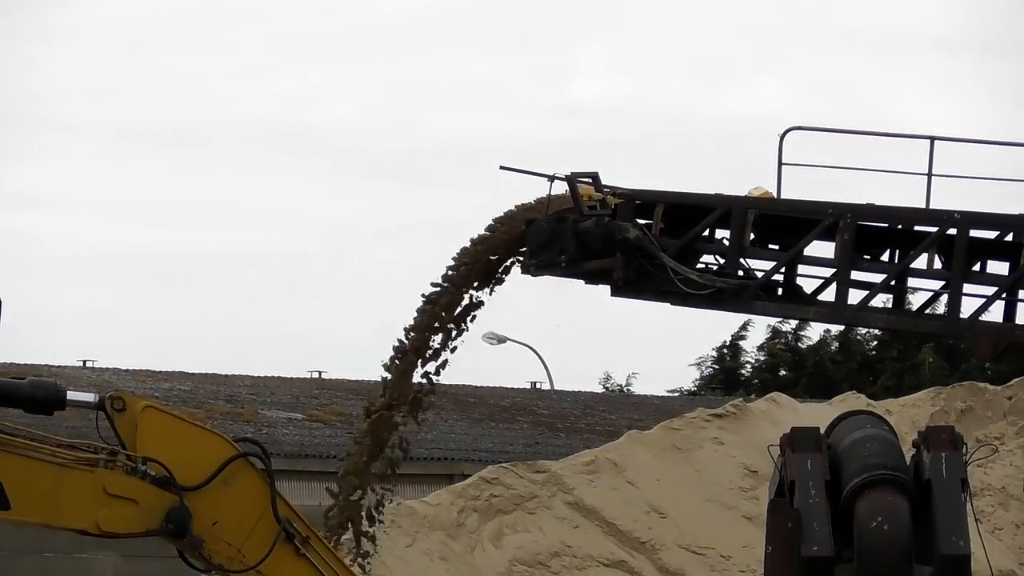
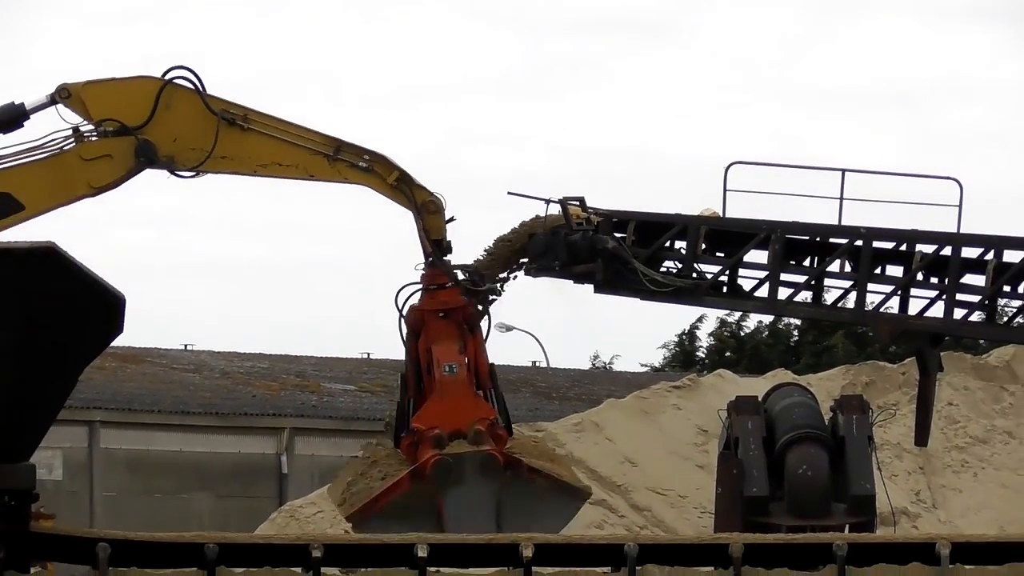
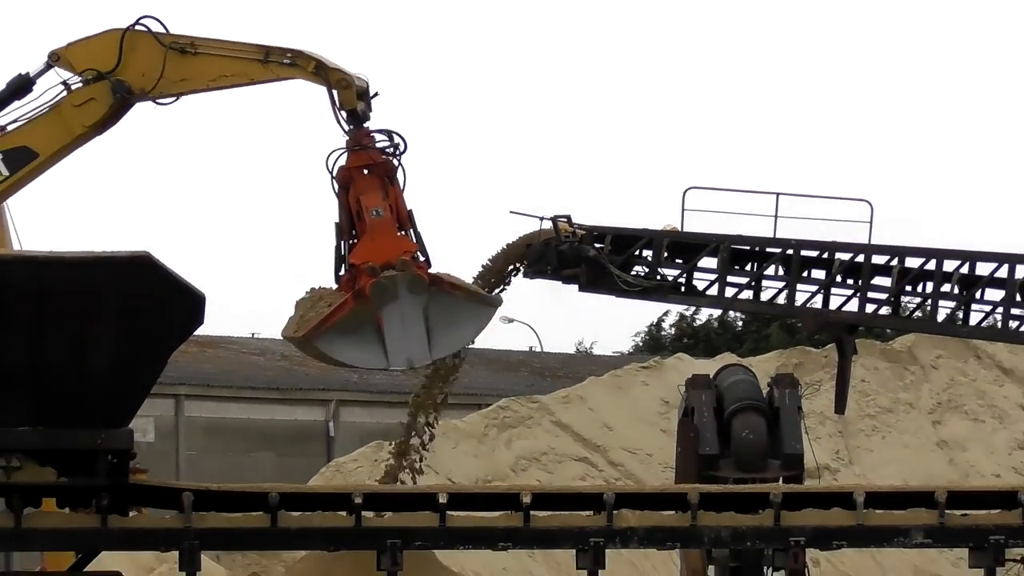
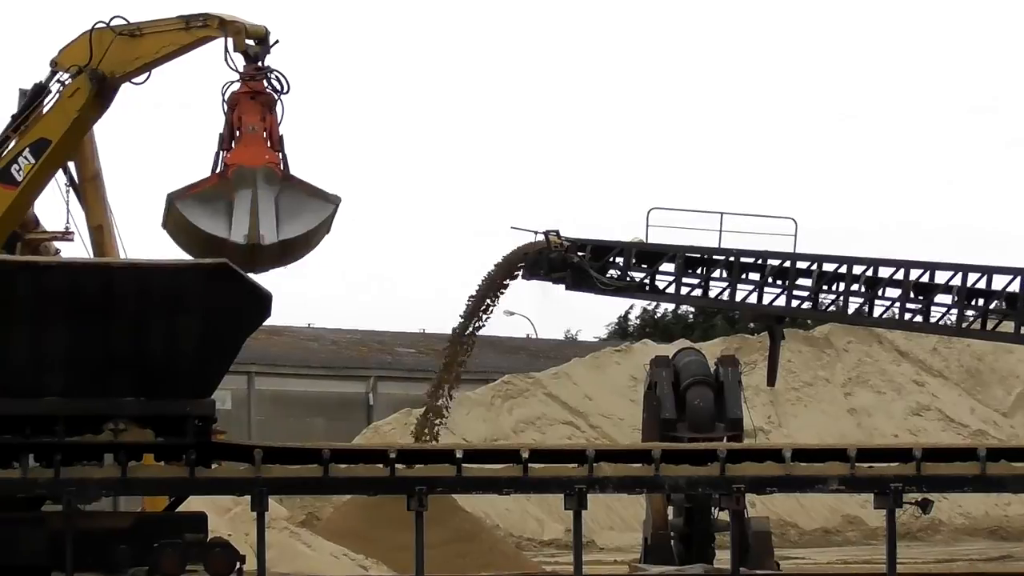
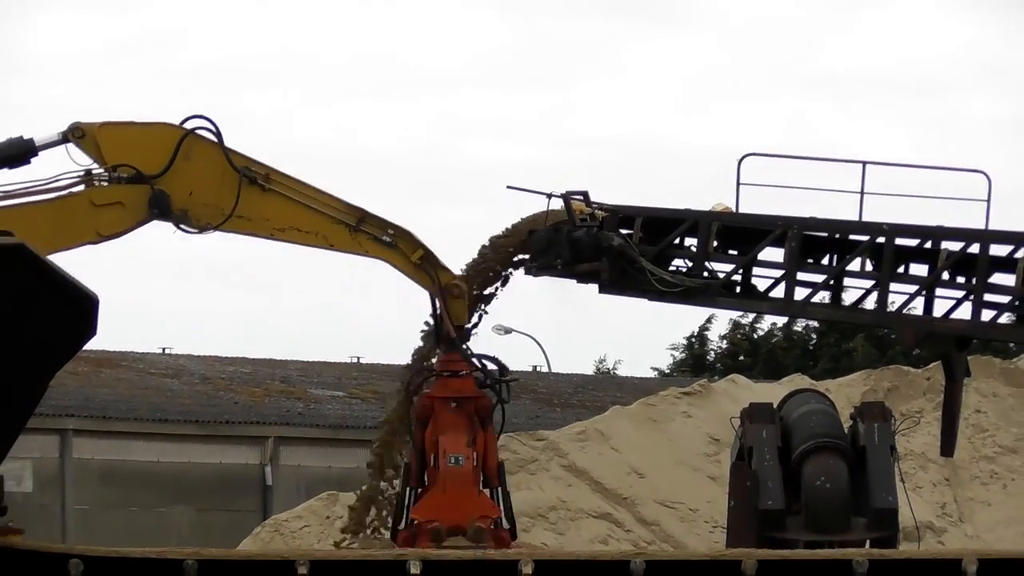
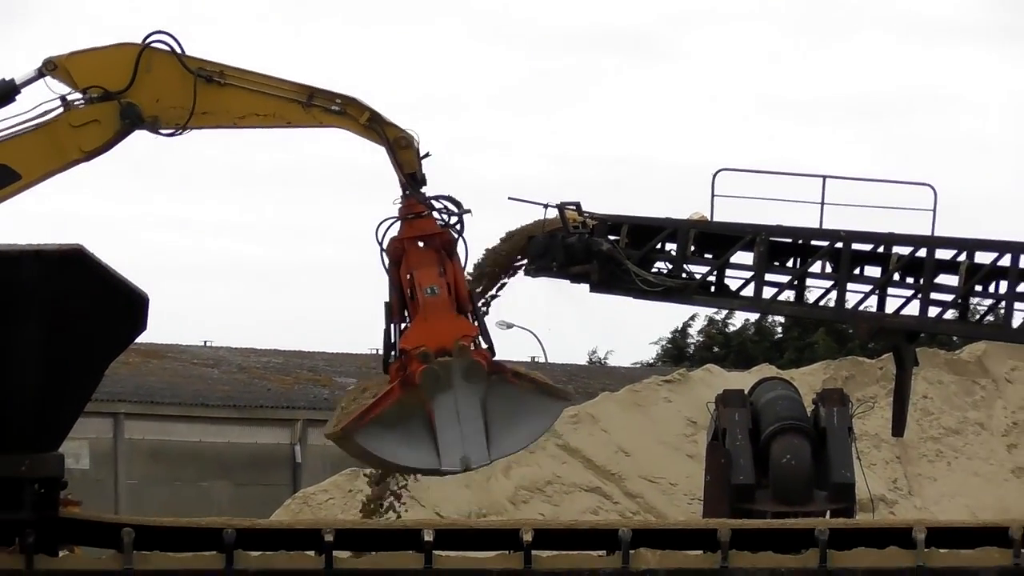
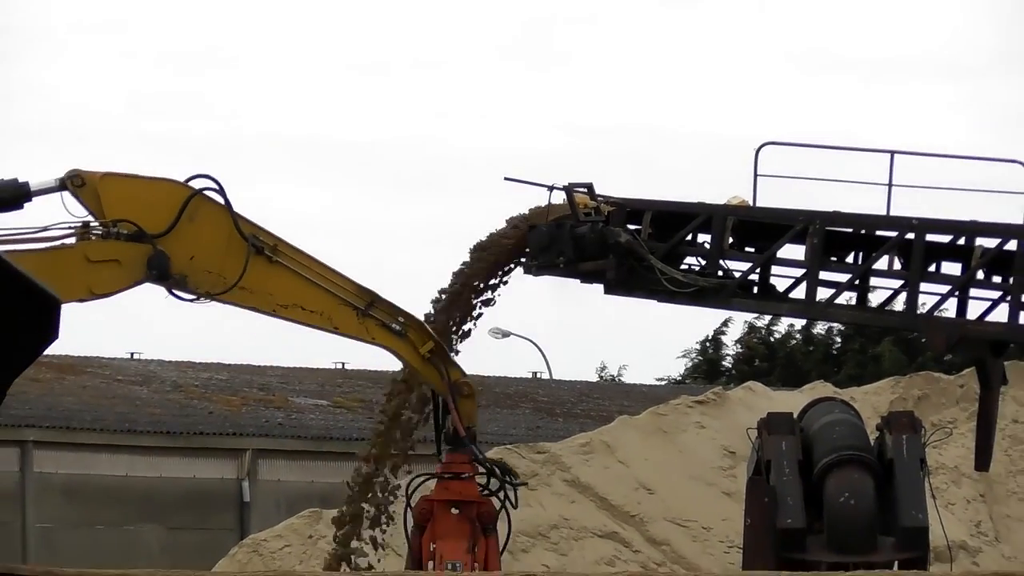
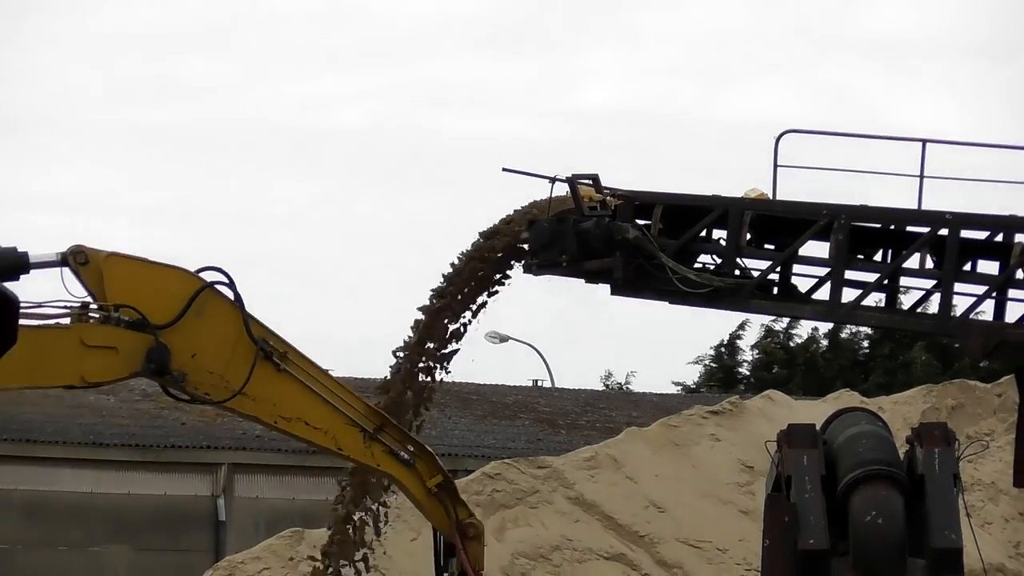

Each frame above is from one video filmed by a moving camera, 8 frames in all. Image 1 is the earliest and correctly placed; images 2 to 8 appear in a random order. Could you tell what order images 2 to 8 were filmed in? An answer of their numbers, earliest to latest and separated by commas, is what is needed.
8, 7, 5, 2, 6, 3, 4
